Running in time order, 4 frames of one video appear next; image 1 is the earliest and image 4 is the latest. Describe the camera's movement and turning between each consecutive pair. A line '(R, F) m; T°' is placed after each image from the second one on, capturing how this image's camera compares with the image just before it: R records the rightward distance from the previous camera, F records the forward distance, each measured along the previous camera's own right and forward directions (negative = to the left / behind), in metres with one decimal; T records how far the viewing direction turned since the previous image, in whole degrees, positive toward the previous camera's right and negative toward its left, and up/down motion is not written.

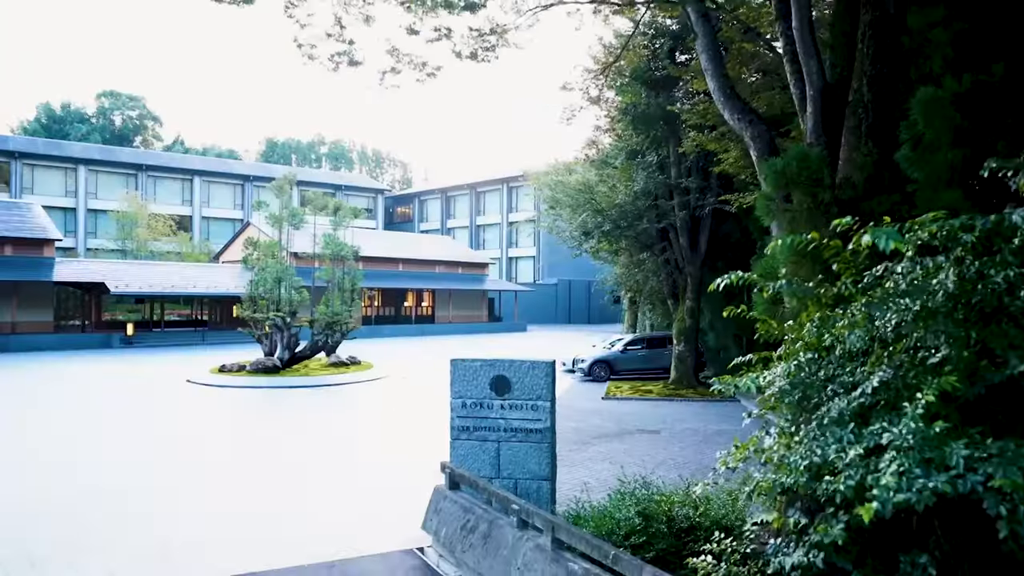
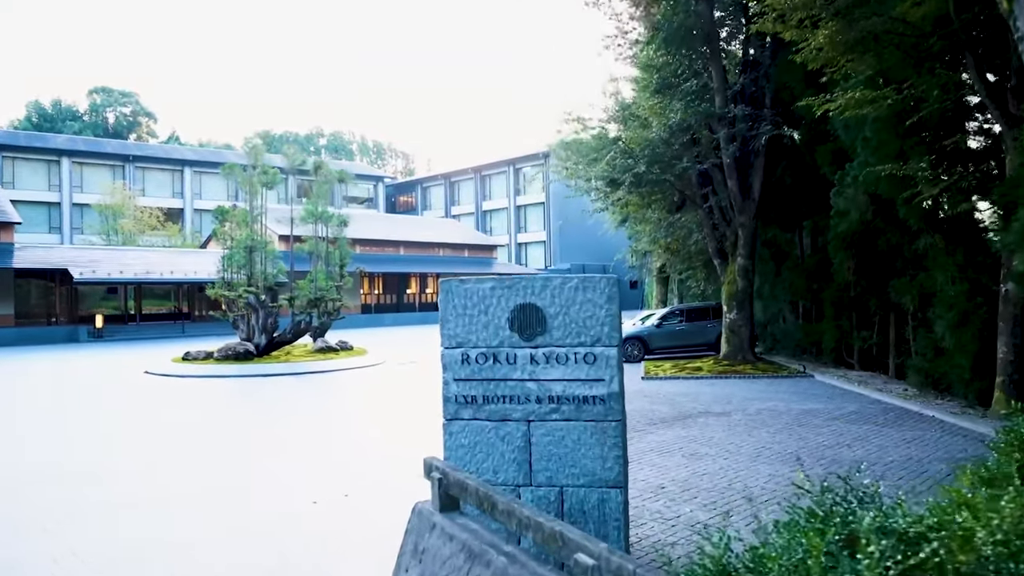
(-0.2, +3.2) m; -1°
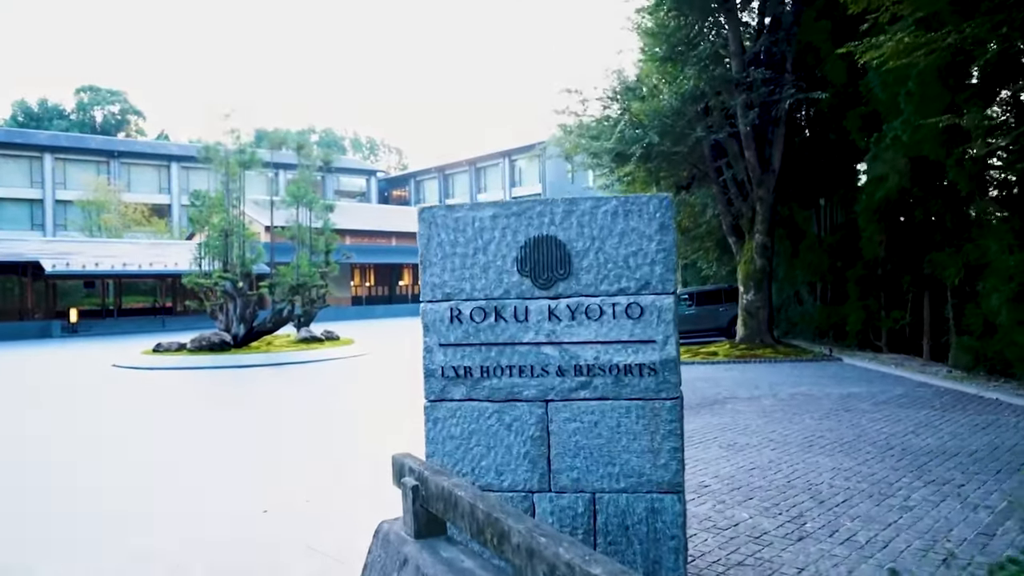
(-0.1, +1.3) m; 0°
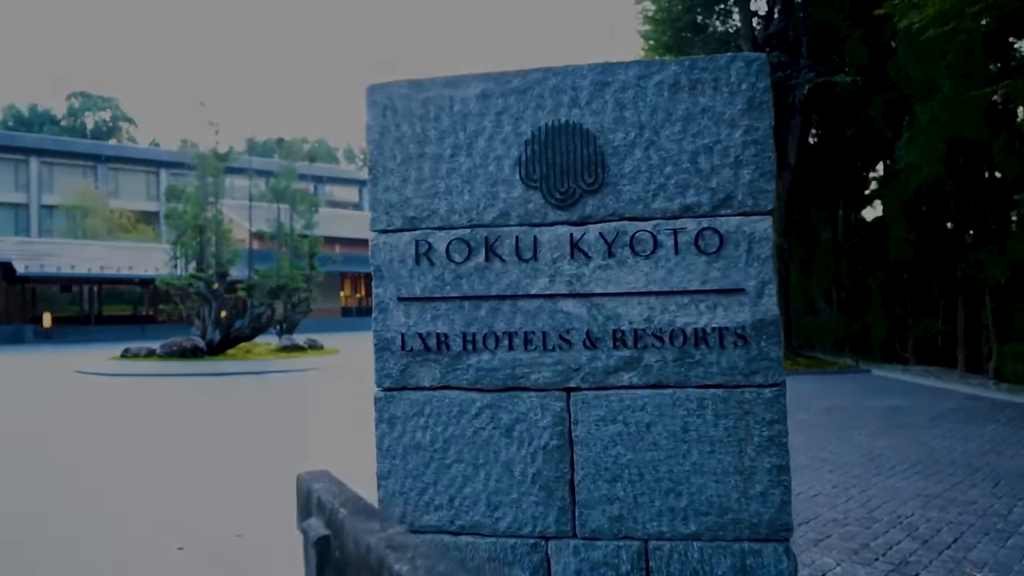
(0.0, +1.2) m; 0°
